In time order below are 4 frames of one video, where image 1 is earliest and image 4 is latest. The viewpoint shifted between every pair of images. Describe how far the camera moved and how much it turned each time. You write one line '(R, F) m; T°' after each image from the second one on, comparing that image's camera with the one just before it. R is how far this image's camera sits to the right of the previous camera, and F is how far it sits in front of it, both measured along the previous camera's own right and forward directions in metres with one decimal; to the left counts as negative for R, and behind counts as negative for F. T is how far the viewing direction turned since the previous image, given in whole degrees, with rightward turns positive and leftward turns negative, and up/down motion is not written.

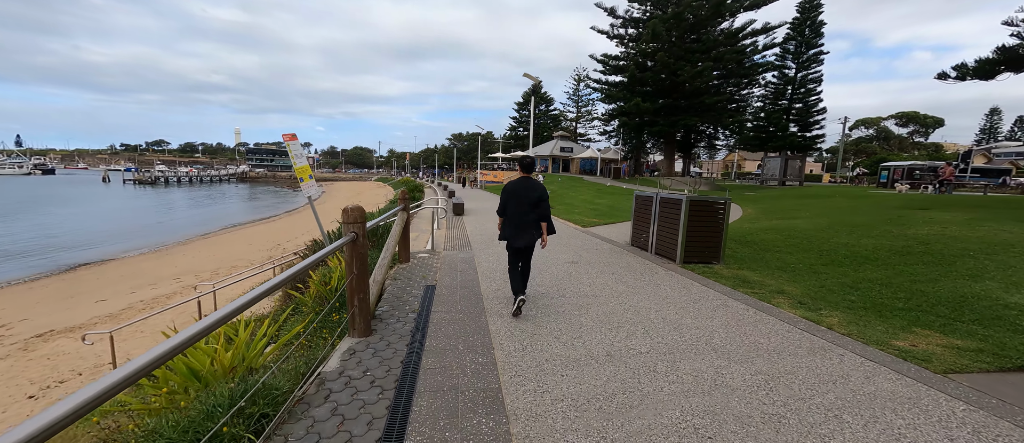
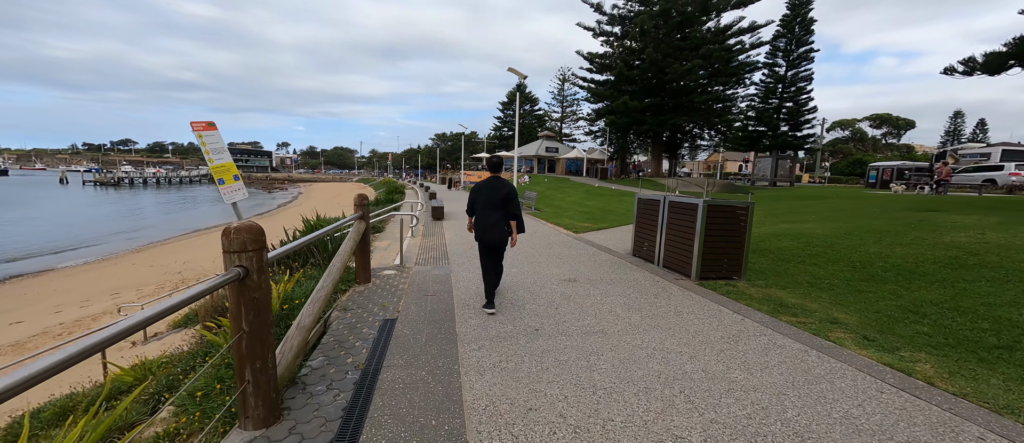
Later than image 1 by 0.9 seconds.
(0.0, +1.1) m; +2°
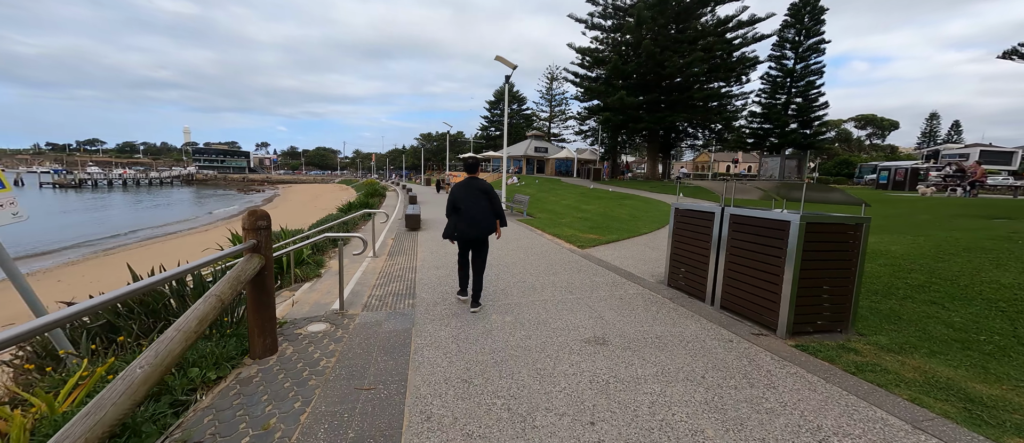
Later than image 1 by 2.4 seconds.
(-0.1, +1.9) m; +2°
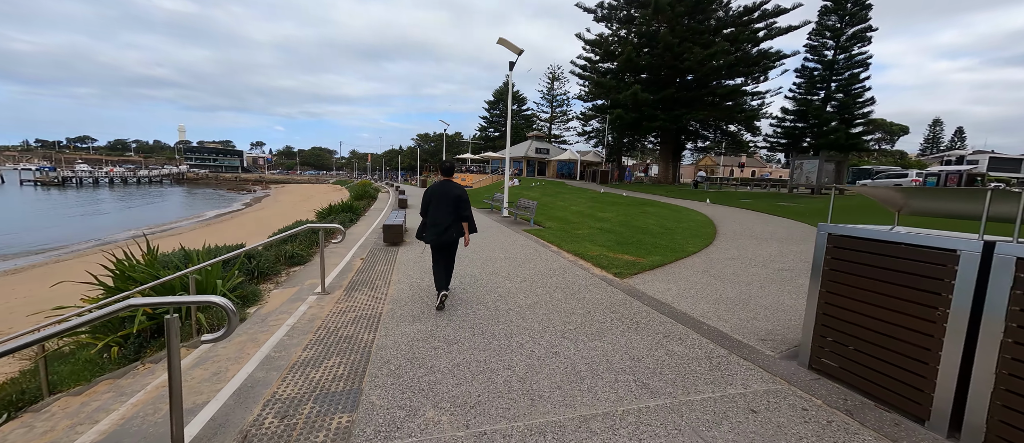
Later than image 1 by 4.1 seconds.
(-0.2, +2.2) m; 0°
